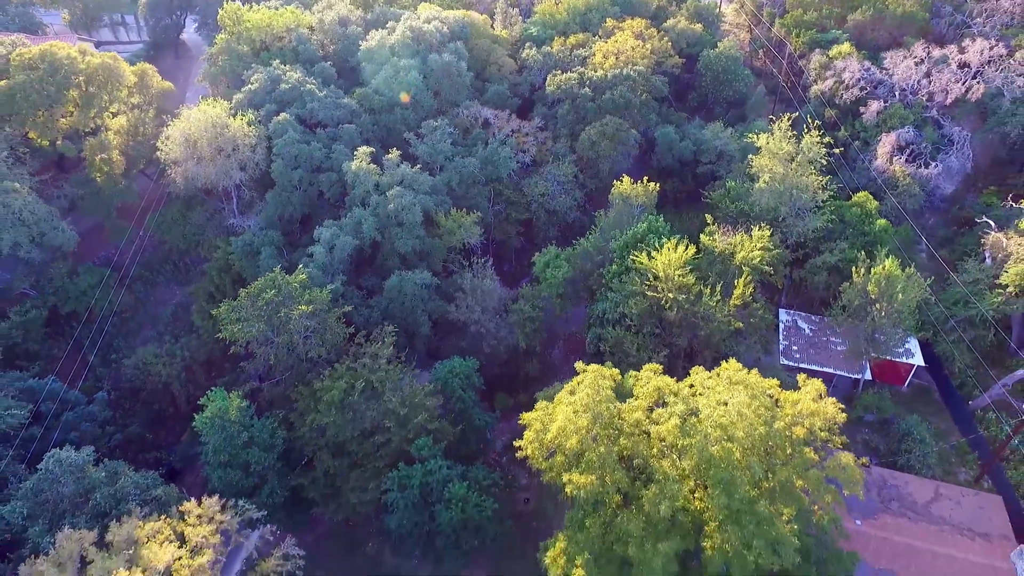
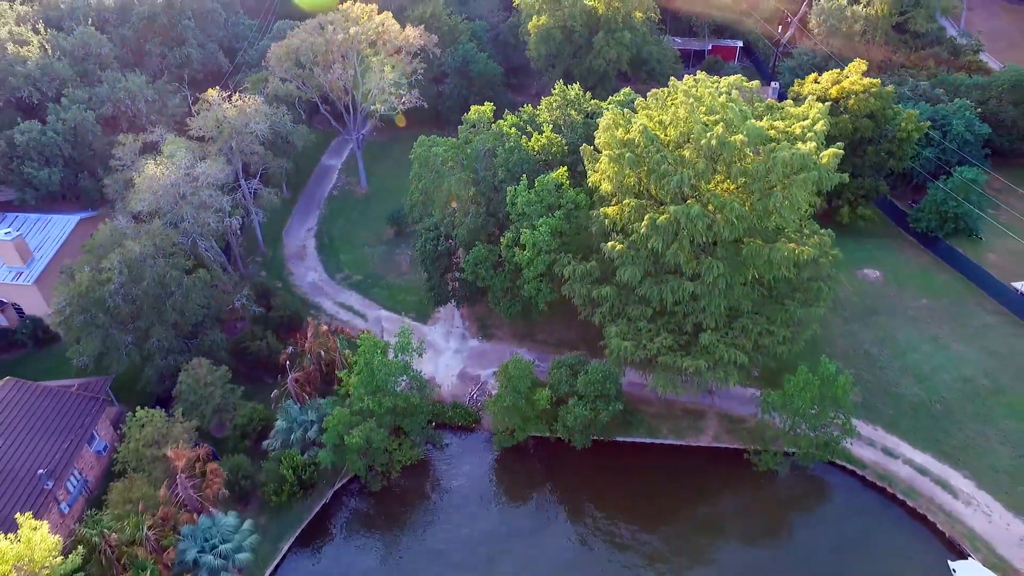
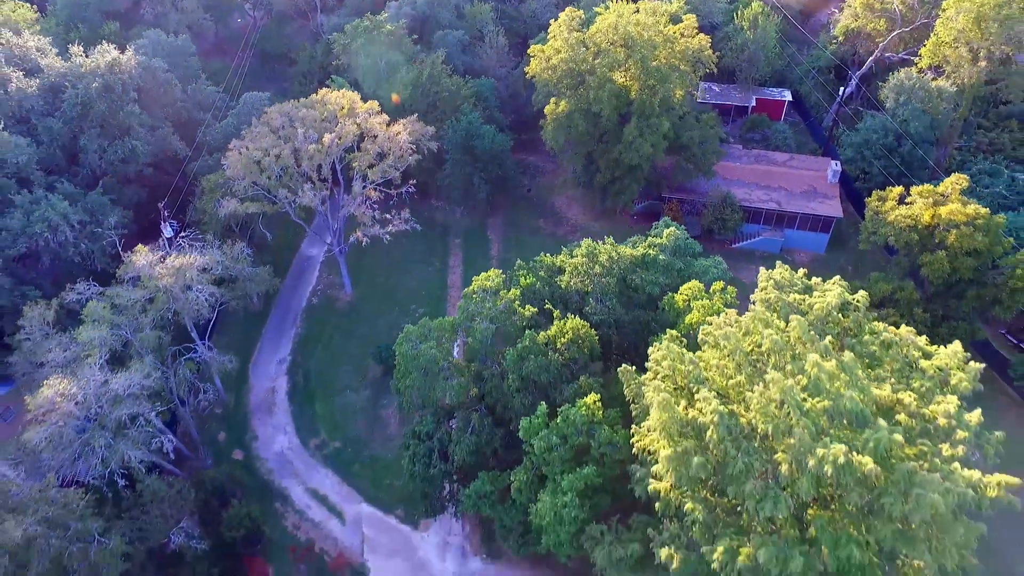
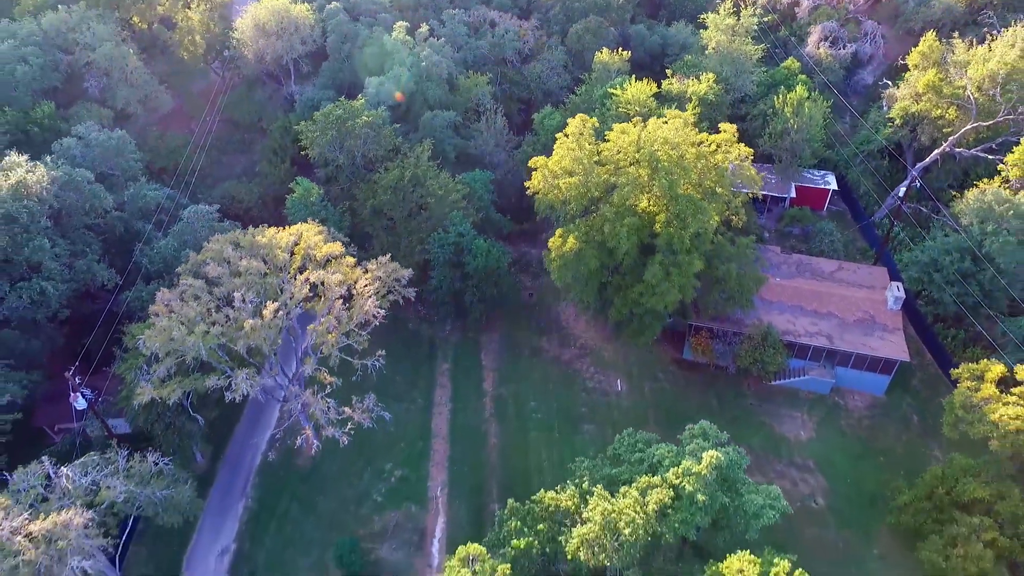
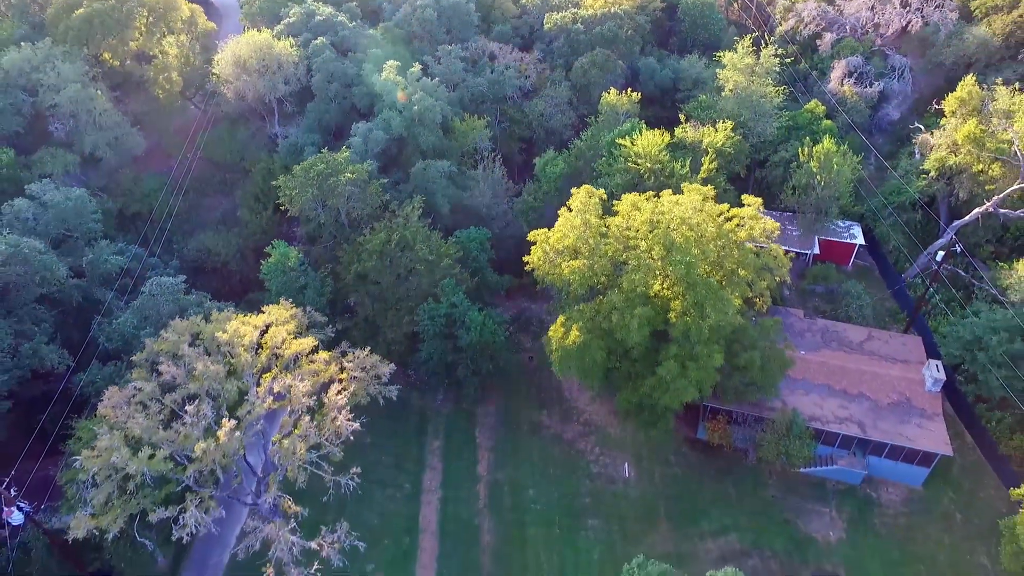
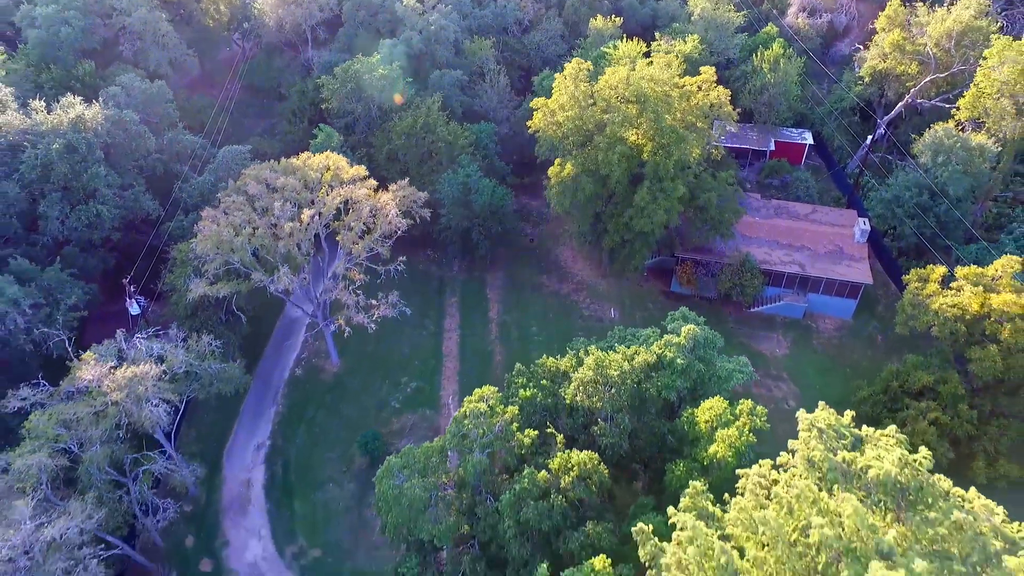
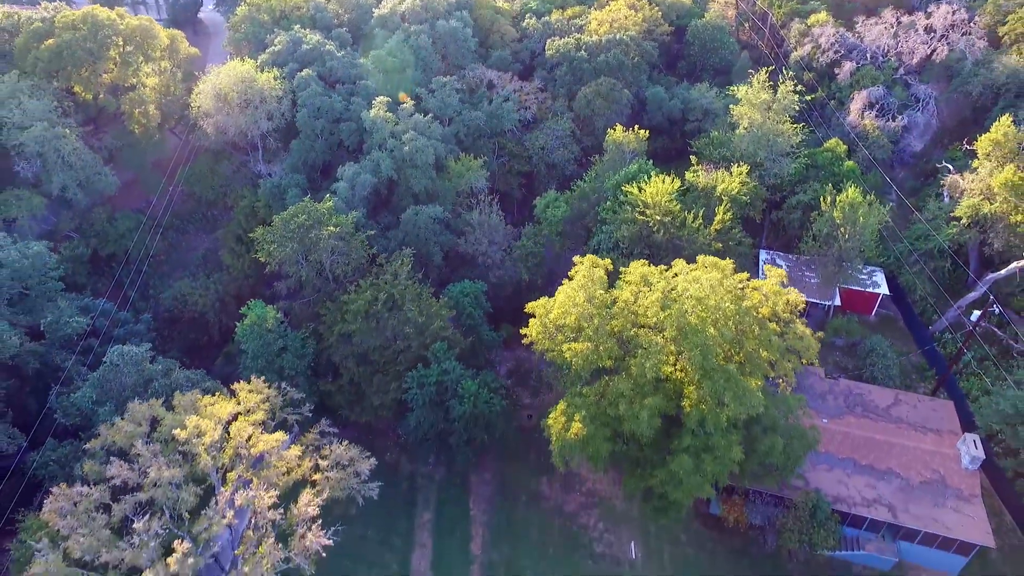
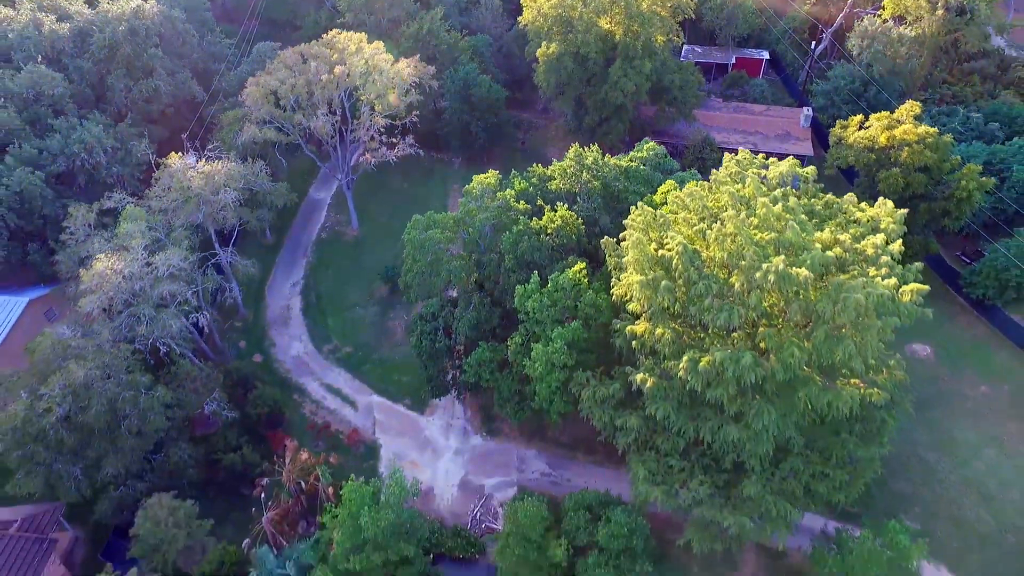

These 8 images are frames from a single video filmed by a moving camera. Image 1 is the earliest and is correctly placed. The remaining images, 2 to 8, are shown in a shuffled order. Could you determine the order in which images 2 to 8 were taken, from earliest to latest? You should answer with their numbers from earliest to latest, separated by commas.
7, 5, 4, 6, 3, 8, 2
